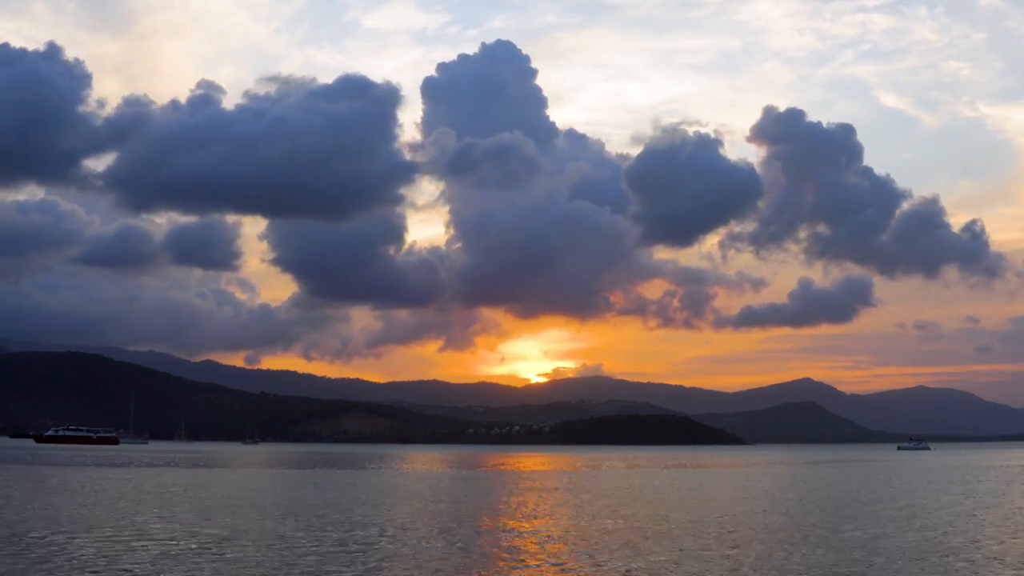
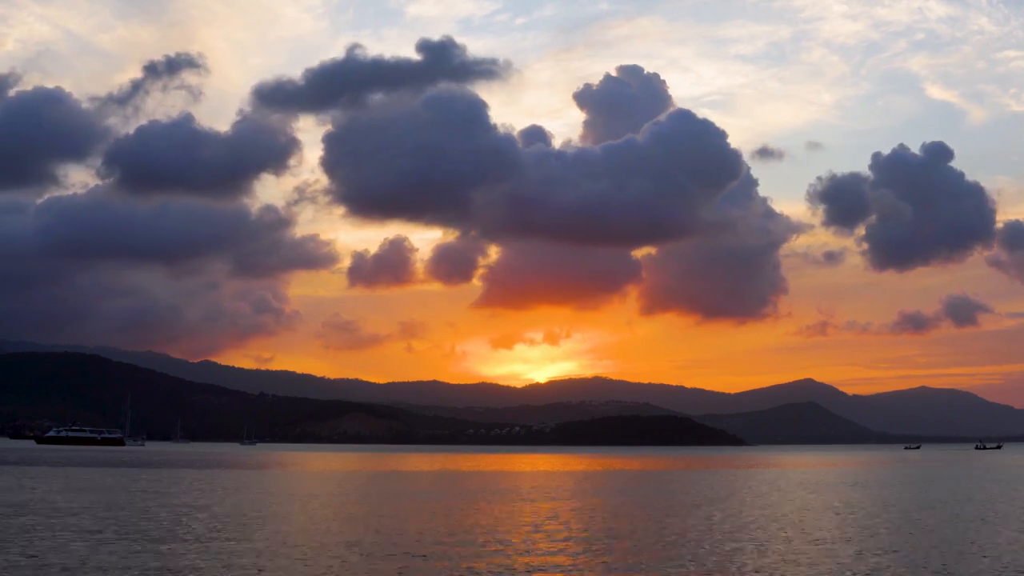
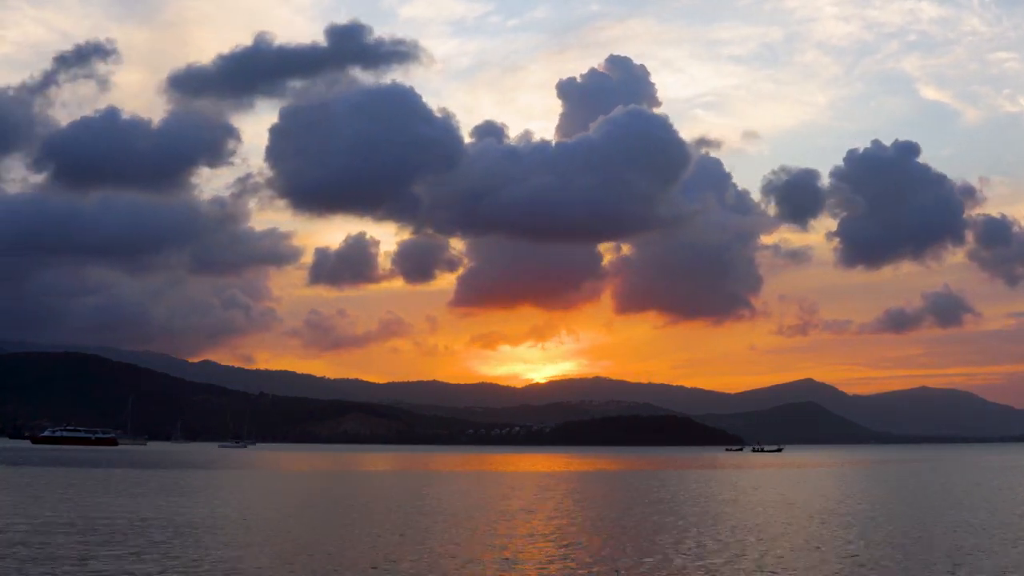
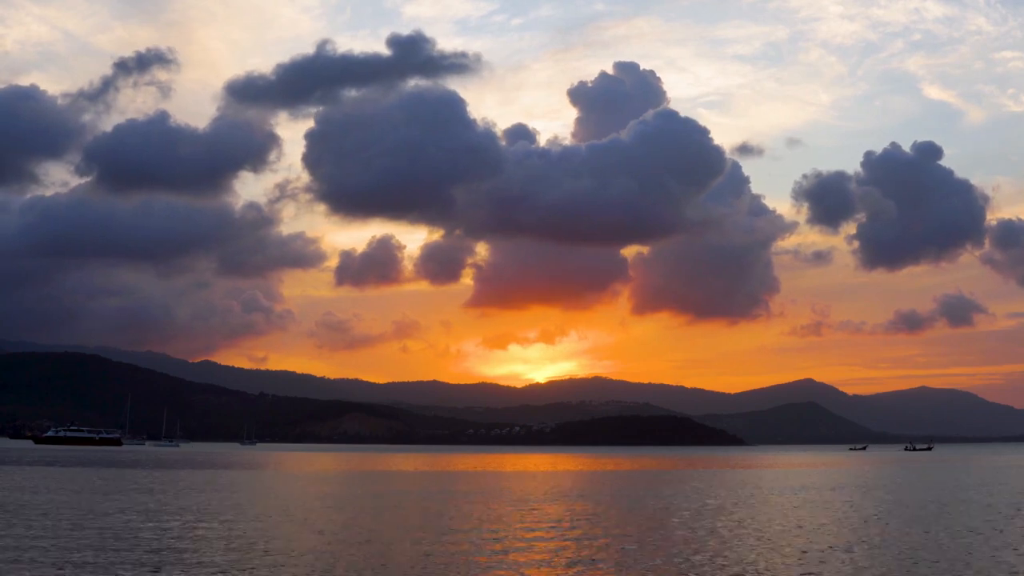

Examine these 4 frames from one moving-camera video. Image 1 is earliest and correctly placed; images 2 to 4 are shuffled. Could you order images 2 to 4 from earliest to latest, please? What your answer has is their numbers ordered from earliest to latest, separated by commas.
3, 4, 2
